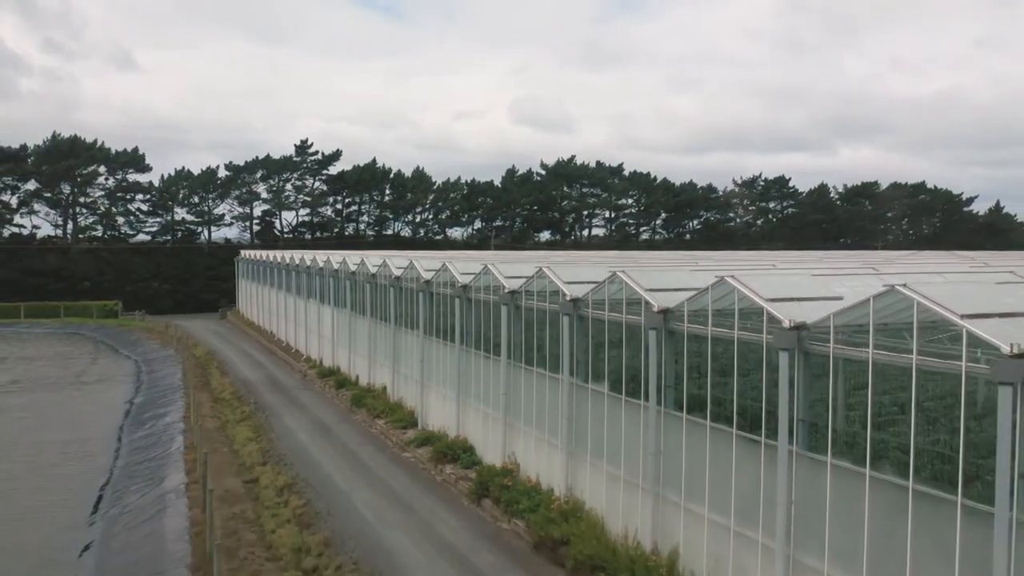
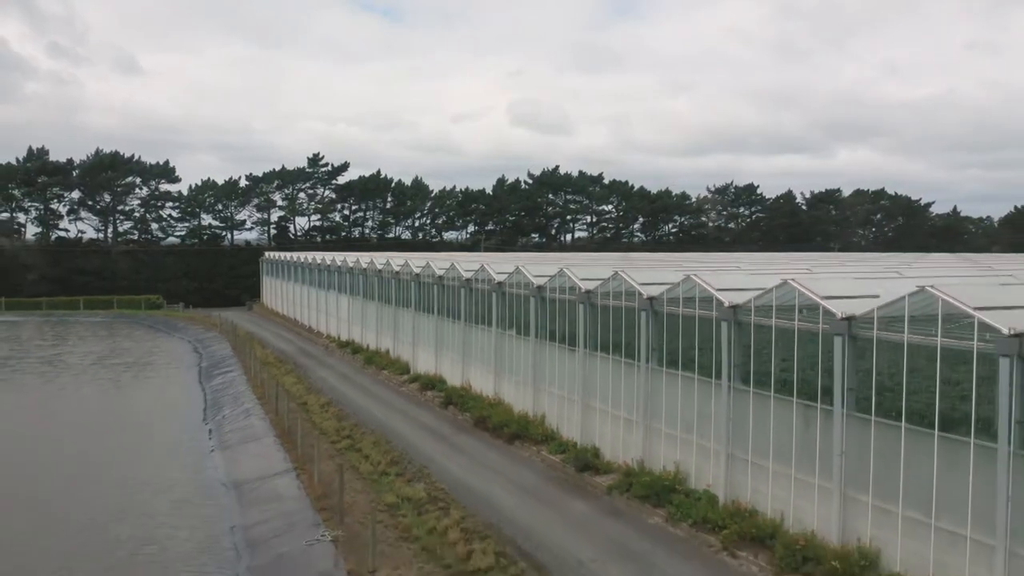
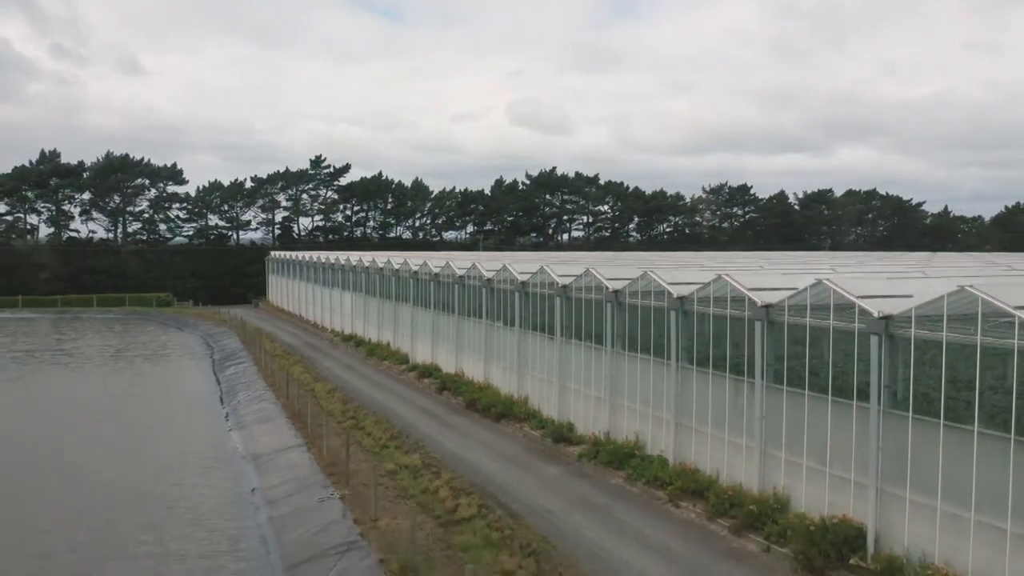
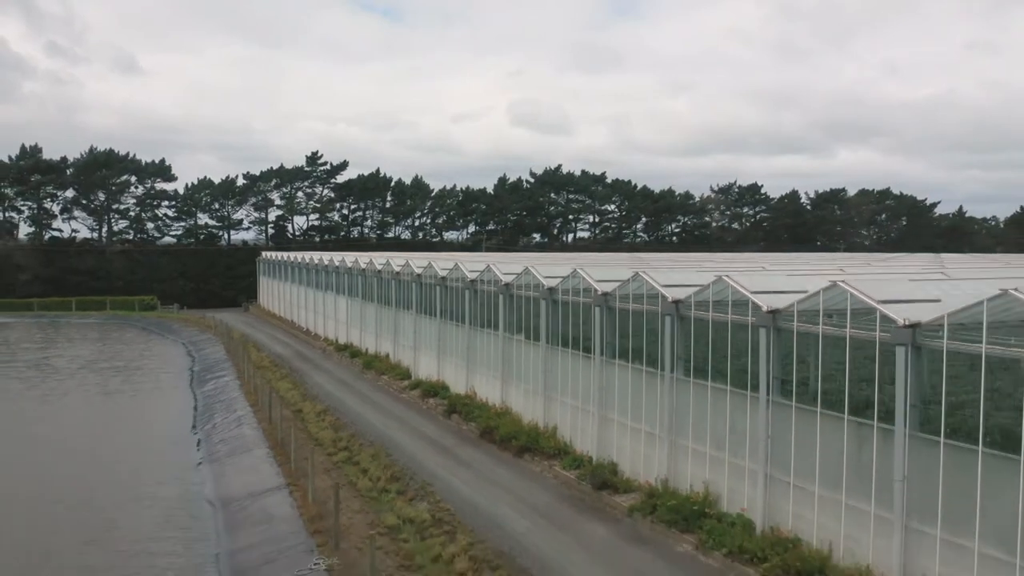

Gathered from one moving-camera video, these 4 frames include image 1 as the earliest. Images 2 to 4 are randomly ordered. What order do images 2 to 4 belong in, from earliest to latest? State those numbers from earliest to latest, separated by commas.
4, 2, 3
